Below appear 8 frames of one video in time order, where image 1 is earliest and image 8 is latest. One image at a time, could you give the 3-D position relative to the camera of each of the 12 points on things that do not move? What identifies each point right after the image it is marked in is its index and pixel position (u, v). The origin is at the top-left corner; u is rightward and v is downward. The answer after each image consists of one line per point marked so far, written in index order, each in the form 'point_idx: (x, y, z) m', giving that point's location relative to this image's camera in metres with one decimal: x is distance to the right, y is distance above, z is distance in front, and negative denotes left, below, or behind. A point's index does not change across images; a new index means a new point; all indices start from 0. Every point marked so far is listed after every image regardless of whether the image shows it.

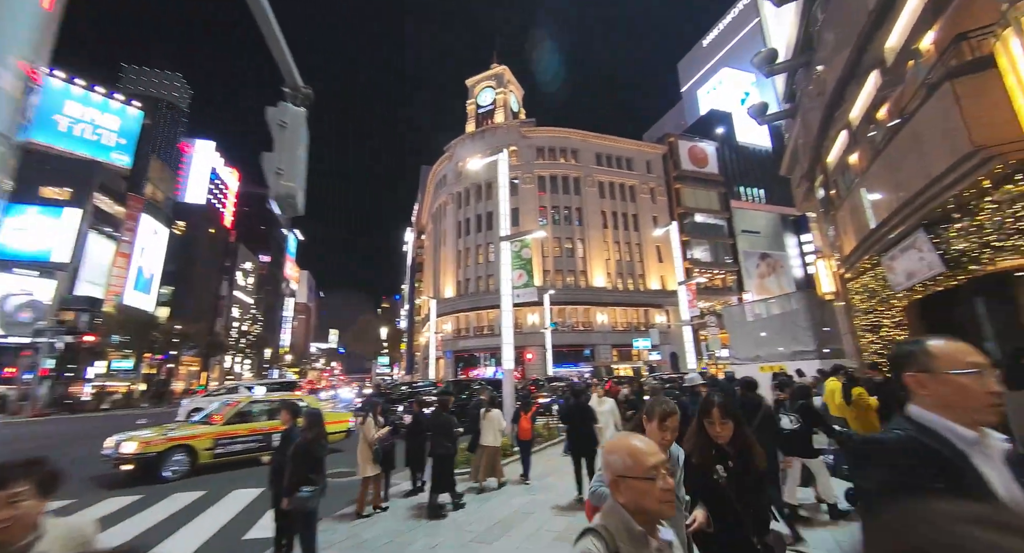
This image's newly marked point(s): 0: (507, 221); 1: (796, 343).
0: (-0.2, +1.9, +14.5) m
1: (+13.6, -3.2, +19.9) m
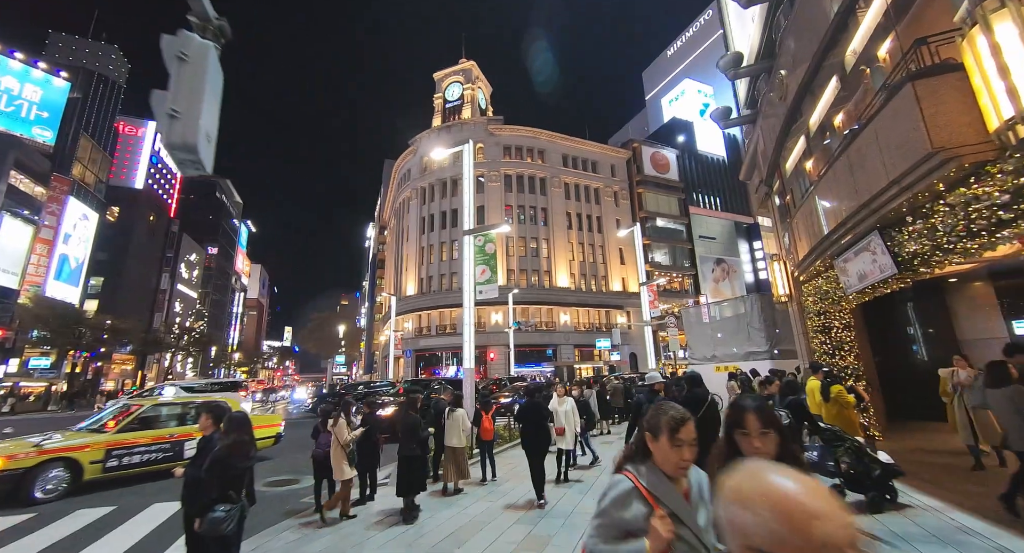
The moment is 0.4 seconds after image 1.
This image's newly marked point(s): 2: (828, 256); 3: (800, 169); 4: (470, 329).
0: (-1.4, +2.1, +14.0) m
1: (+11.7, -3.3, +20.6) m
2: (+7.8, +0.5, +10.2) m
3: (+8.5, +3.1, +12.2) m
4: (-1.4, -1.7, +13.5) m
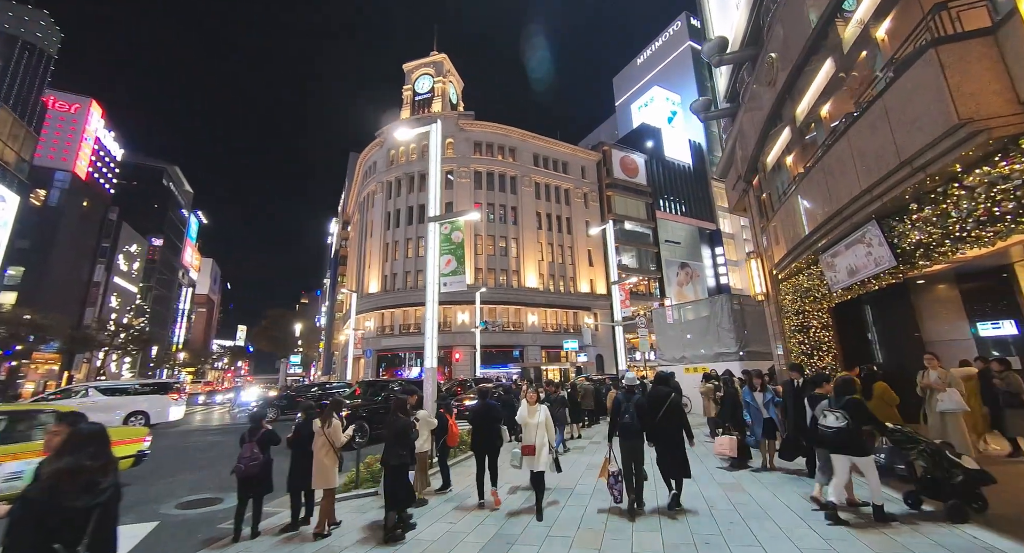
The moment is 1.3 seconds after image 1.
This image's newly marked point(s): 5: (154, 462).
0: (-2.3, +2.3, +12.9) m
1: (+10.1, -3.3, +20.4) m
2: (+7.1, +0.6, +9.7) m
3: (+7.7, +3.2, +11.9) m
4: (-2.3, -1.4, +12.3) m
5: (-9.8, -5.0, +11.2) m
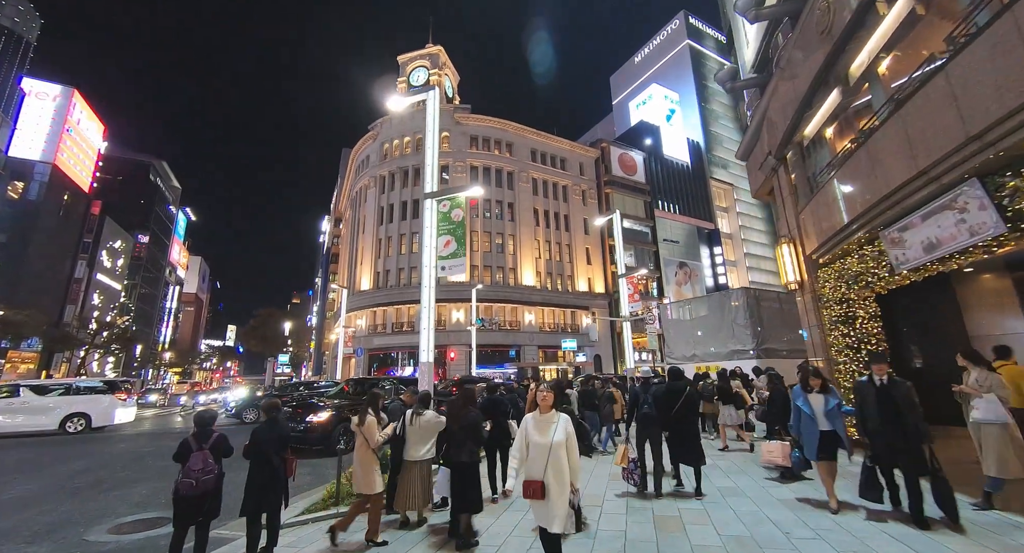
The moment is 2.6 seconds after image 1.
0: (-2.2, +2.8, +11.4) m
1: (+10.2, -3.0, +19.1) m
2: (+7.3, +1.0, +8.4) m
3: (+7.9, +3.6, +10.6) m
4: (-2.2, -1.0, +10.9) m
5: (-9.6, -4.5, +9.6) m
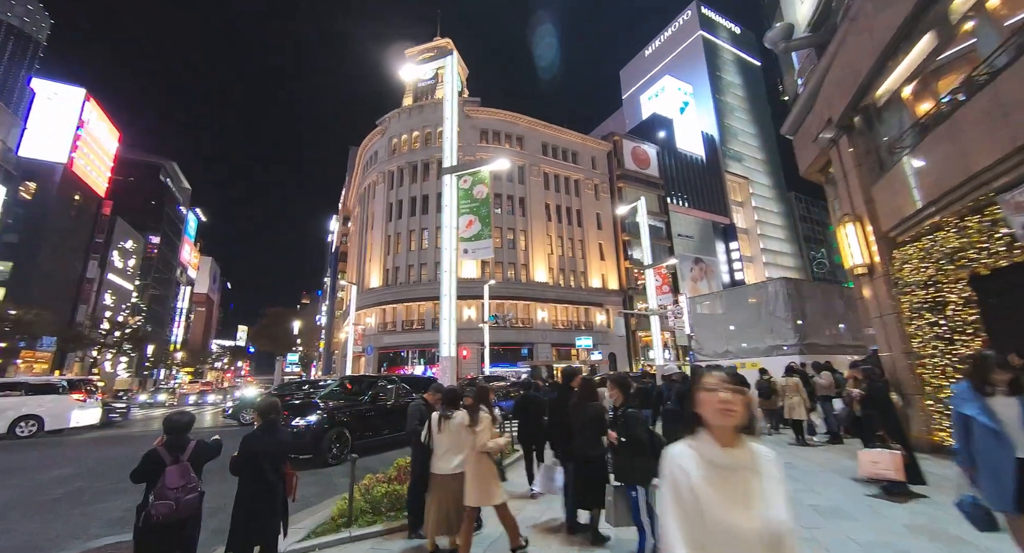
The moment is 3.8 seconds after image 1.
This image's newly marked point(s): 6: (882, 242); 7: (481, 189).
0: (-1.5, +3.1, +10.2) m
1: (+11.0, -2.6, +17.7) m
2: (+8.0, +1.4, +7.1) m
3: (+8.6, +4.0, +9.2) m
4: (-1.5, -0.6, +9.7) m
5: (-8.9, -4.2, +8.5) m
6: (+9.0, +0.8, +10.2) m
7: (-0.7, +2.1, +9.9) m
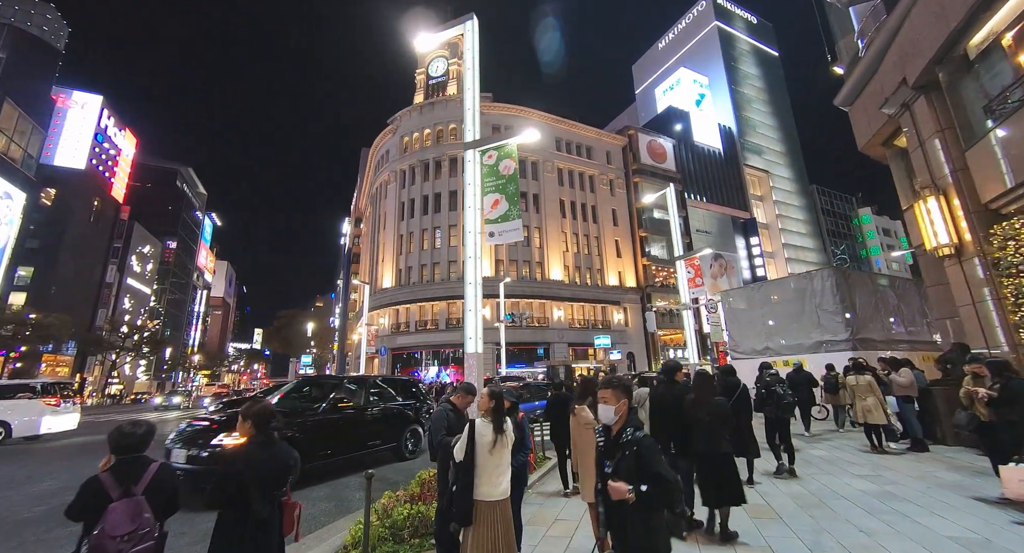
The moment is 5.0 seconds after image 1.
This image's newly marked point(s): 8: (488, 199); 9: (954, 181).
0: (-0.8, +3.4, +9.1) m
1: (+12.0, -2.1, +16.2) m
2: (+8.5, +1.8, +5.7) m
3: (+9.2, +4.4, +7.8) m
4: (-0.8, -0.3, +8.6) m
5: (-8.2, -4.0, +7.6) m
6: (+9.7, +1.2, +8.8) m
7: (-0.1, +2.3, +8.8) m
8: (-0.5, +1.6, +8.8) m
9: (+9.8, +2.1, +9.3) m
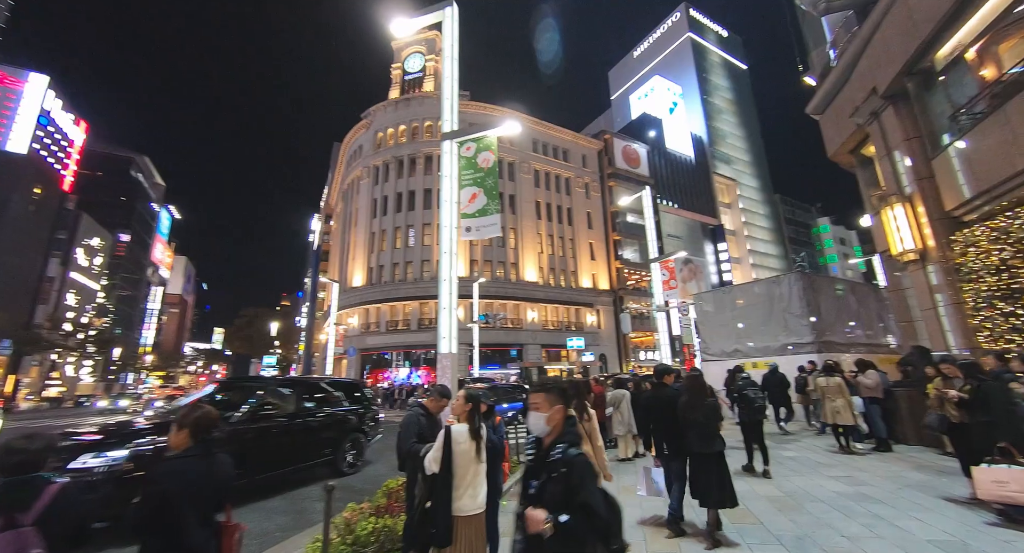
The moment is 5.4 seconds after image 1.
0: (-1.2, +3.5, +8.7) m
1: (+10.9, -2.3, +16.6) m
2: (+8.3, +1.7, +5.9) m
3: (+8.8, +4.3, +8.1) m
4: (-1.2, -0.3, +8.2) m
5: (-8.7, -3.8, +6.7) m
6: (+9.2, +1.1, +9.1) m
7: (-0.5, +2.4, +8.4) m
8: (-1.0, +1.7, +8.4) m
9: (+9.3, +2.0, +9.6) m
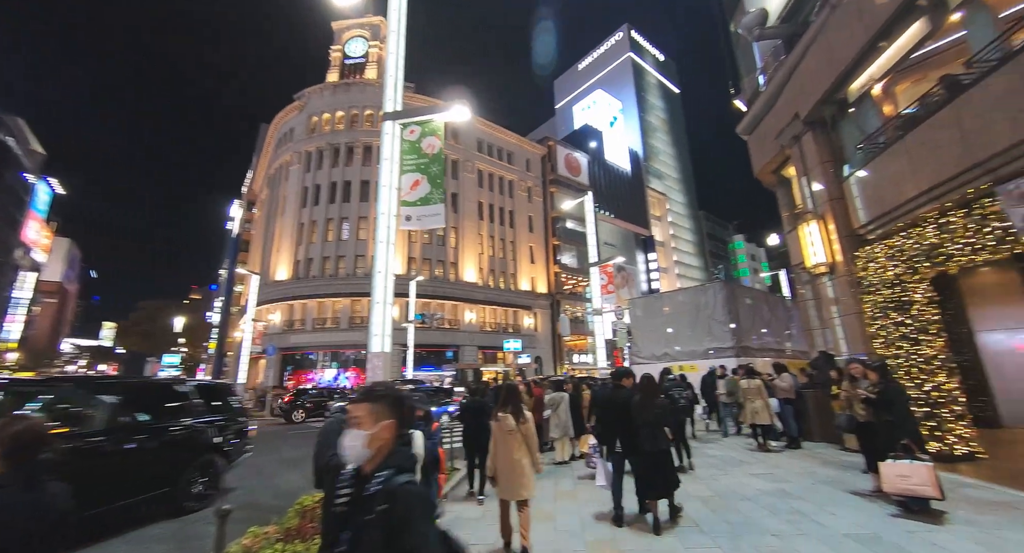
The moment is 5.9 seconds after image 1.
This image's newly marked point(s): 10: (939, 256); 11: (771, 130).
0: (-2.3, +3.6, +8.1) m
1: (+8.4, -2.7, +17.7) m
2: (+7.5, +1.5, +6.7) m
3: (+7.8, +4.0, +9.0) m
4: (-2.3, -0.1, +7.6) m
5: (-9.6, -3.4, +5.0) m
6: (+7.9, +0.8, +10.0) m
7: (-1.5, +2.5, +7.9) m
8: (-2.0, +1.8, +7.8) m
9: (+8.0, +1.7, +10.5) m
10: (+7.9, +0.4, +7.7) m
11: (+7.6, +4.5, +12.4) m
